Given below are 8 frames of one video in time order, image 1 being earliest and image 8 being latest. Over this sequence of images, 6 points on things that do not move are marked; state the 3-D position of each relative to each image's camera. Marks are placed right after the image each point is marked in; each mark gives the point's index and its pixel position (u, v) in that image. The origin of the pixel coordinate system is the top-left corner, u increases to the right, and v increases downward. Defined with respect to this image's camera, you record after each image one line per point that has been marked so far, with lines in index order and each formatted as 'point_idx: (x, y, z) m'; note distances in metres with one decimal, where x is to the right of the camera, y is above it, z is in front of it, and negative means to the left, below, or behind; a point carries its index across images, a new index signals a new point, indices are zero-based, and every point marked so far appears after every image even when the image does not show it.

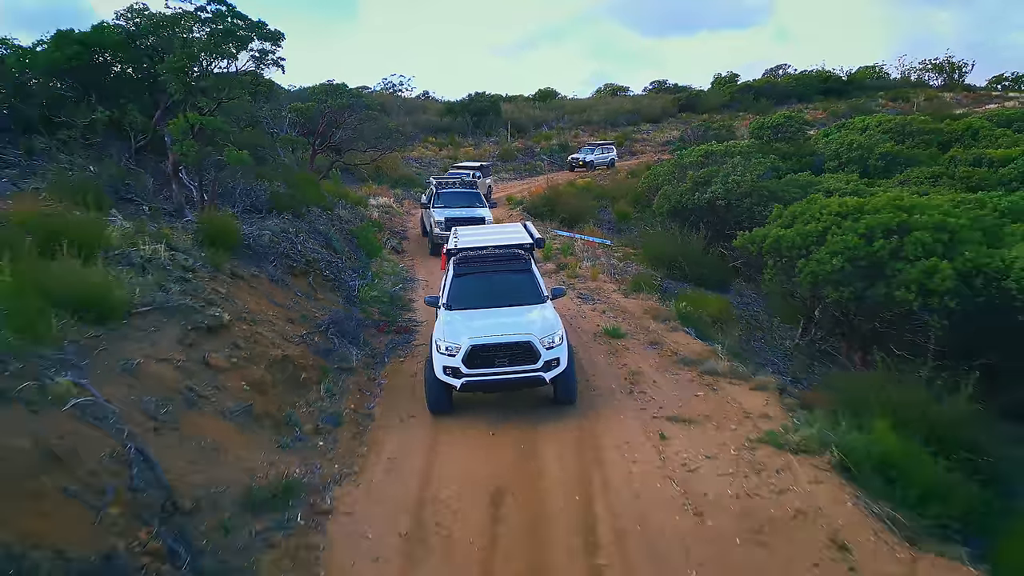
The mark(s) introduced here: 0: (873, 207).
0: (+8.0, +1.8, +10.2) m
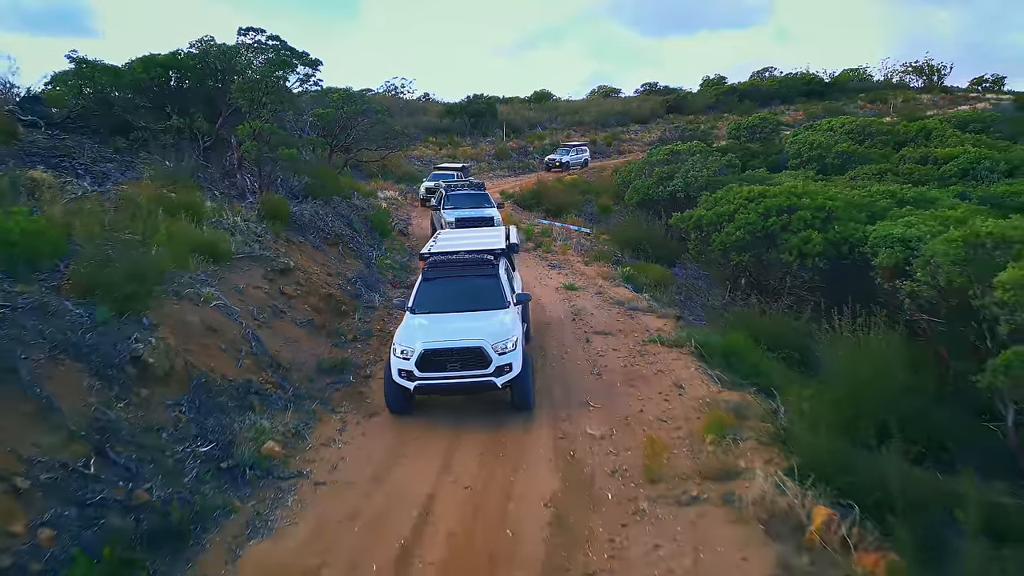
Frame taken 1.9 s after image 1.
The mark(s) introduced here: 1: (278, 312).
0: (+7.5, +2.7, +13.2) m
1: (-4.5, -0.4, +9.0) m
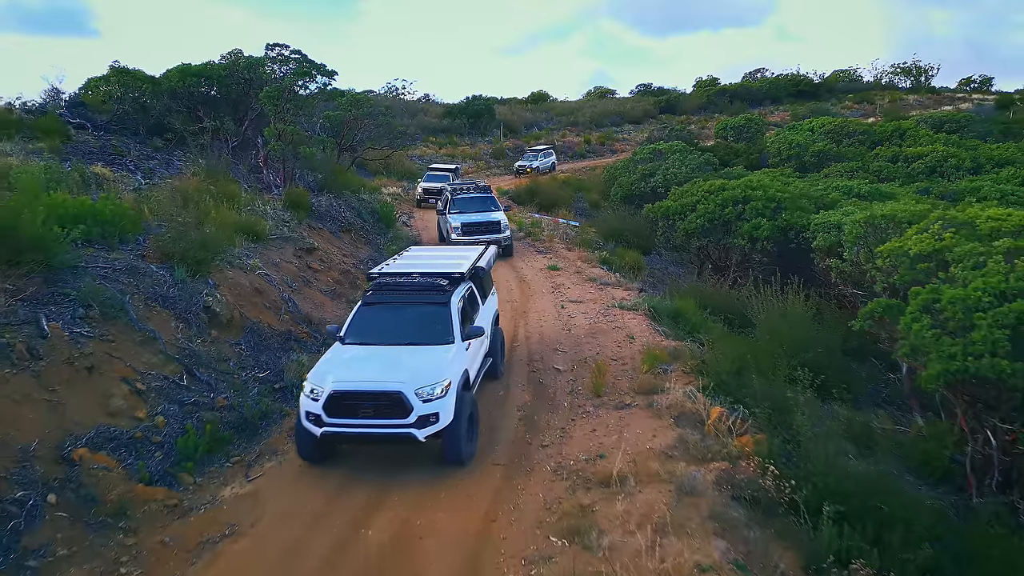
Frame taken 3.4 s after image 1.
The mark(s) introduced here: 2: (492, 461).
0: (+7.2, +3.3, +15.1) m
1: (-4.8, +0.1, +10.9) m
2: (-0.3, -2.3, +6.1) m
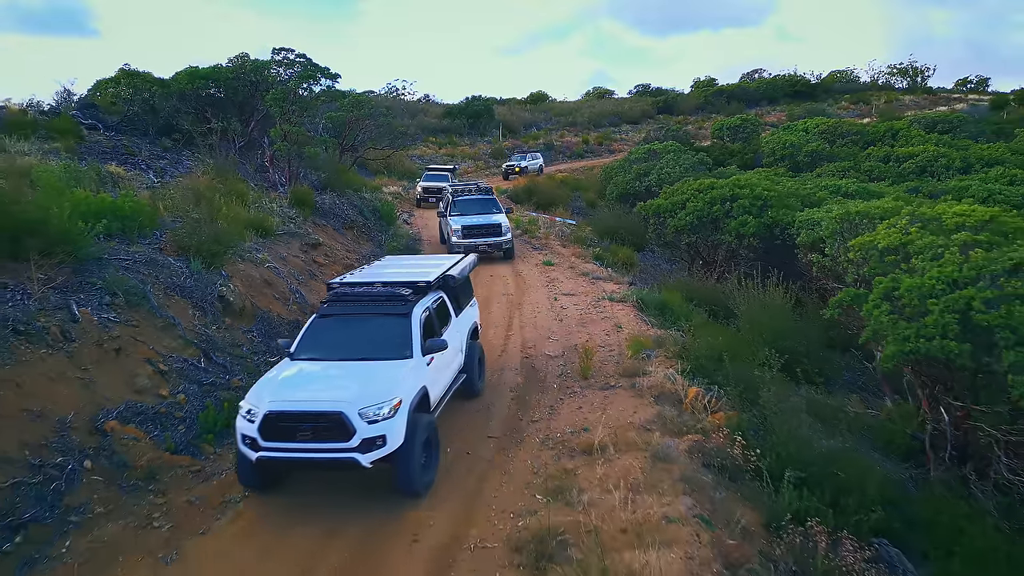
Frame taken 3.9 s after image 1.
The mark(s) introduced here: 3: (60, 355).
0: (+7.1, +3.5, +15.7) m
1: (-4.9, +0.3, +11.4) m
2: (-0.4, -2.1, +6.7) m
3: (-6.3, -0.9, +6.4) m
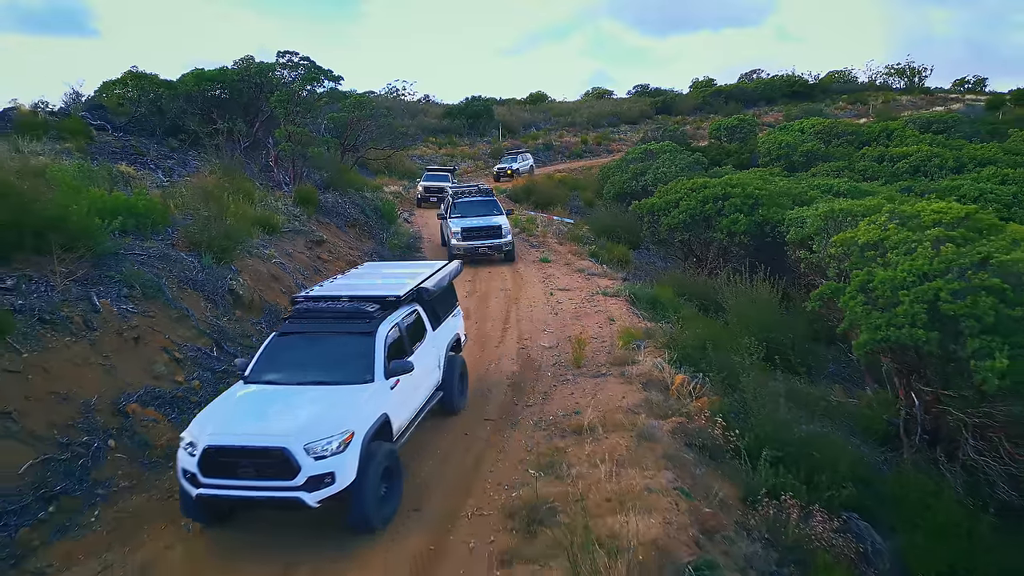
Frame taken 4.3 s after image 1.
0: (+7.0, +3.6, +16.1) m
1: (-5.0, +0.4, +11.9) m
2: (-0.4, -2.0, +7.1) m
3: (-6.4, -0.8, +6.9) m
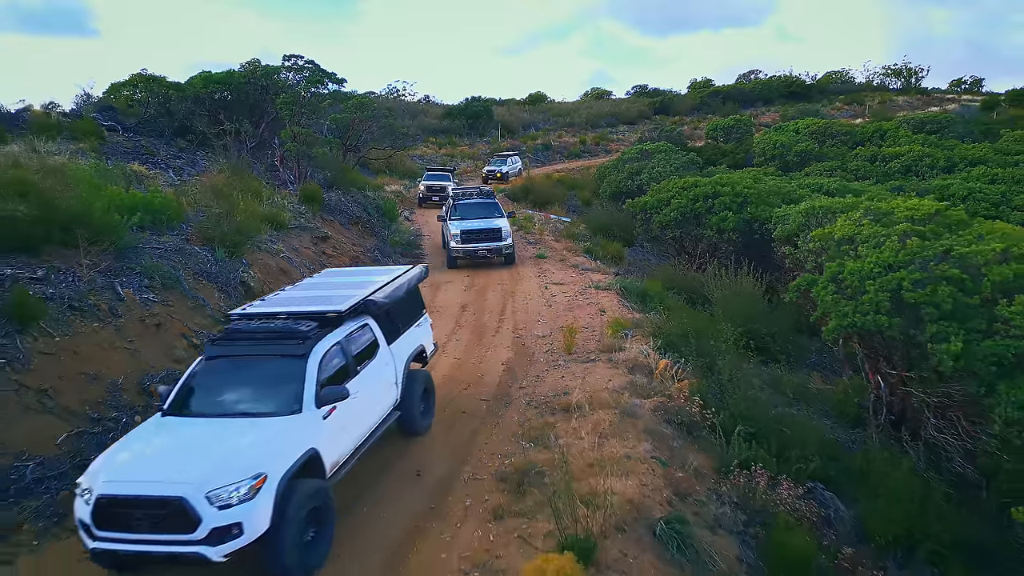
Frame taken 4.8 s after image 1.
0: (+6.9, +3.8, +16.7) m
1: (-5.1, +0.6, +12.4) m
2: (-0.5, -1.8, +7.6) m
3: (-6.5, -0.7, +7.4) m
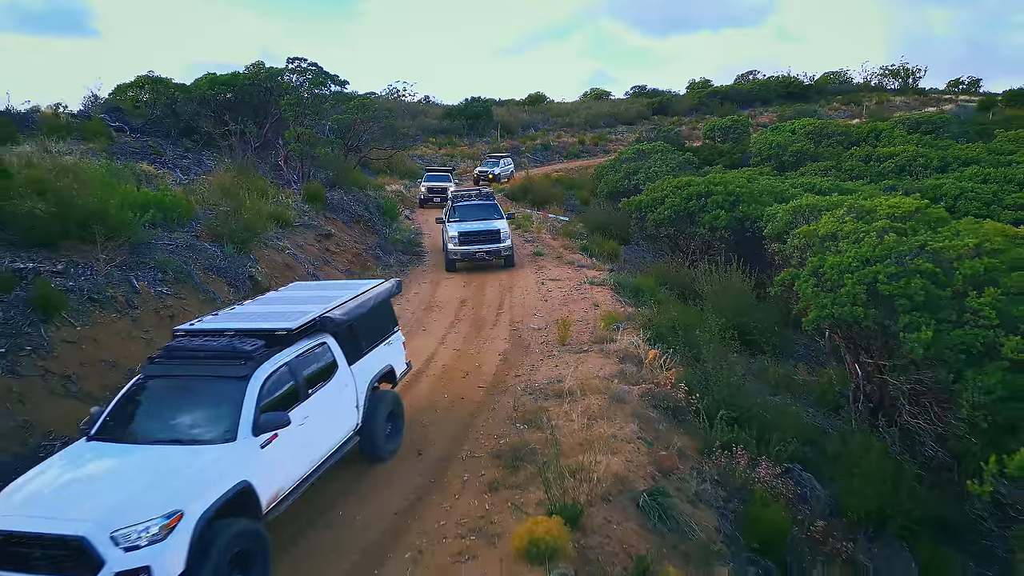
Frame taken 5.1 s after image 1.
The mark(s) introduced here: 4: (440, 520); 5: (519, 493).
0: (+6.9, +3.9, +17.1) m
1: (-5.2, +0.7, +12.8) m
2: (-0.6, -1.7, +8.1) m
3: (-6.6, -0.5, +7.8) m
4: (-0.8, -2.6, +5.2) m
5: (+0.1, -2.4, +5.4) m
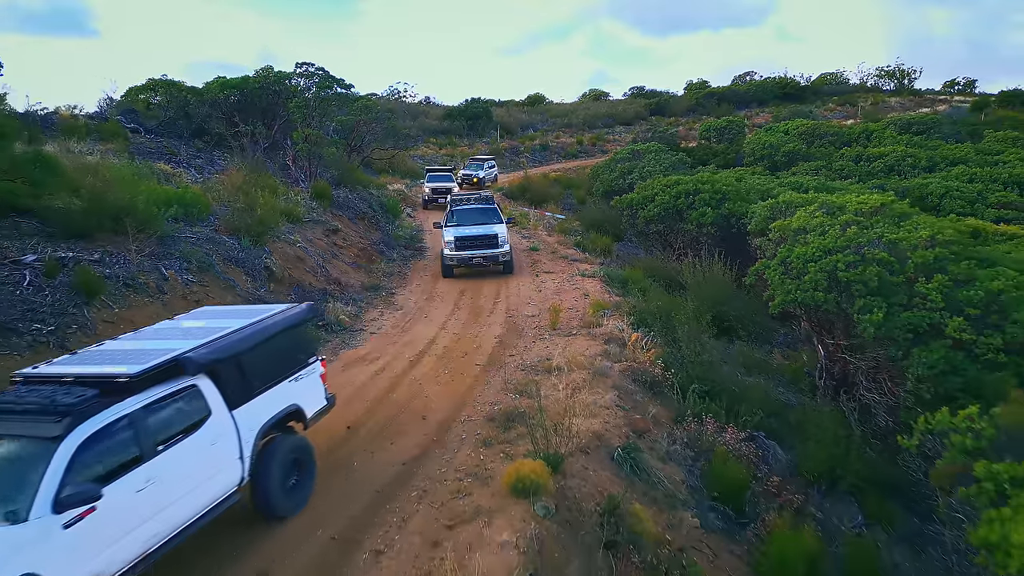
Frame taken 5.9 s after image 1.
0: (+6.8, +4.1, +17.9) m
1: (-5.3, +1.0, +13.7) m
2: (-0.7, -1.5, +8.9) m
3: (-6.7, -0.3, +8.7) m
4: (-0.9, -2.4, +6.0) m
5: (0.0, -2.2, +6.2) m
